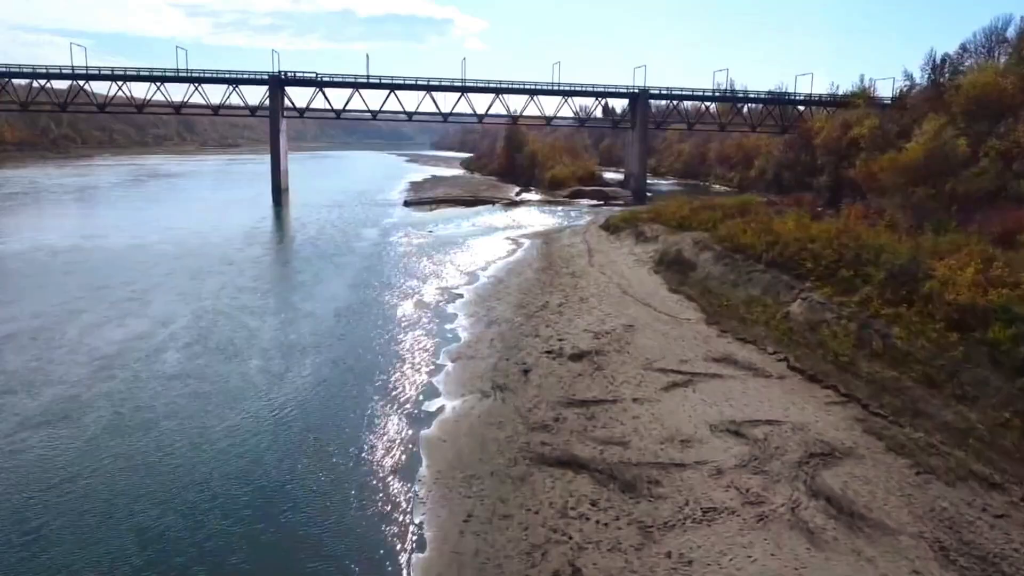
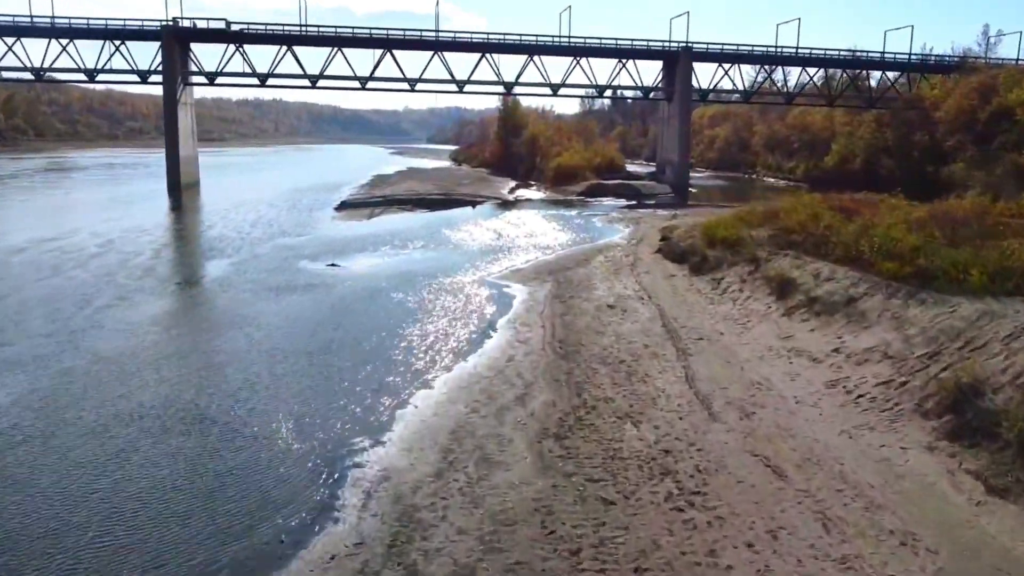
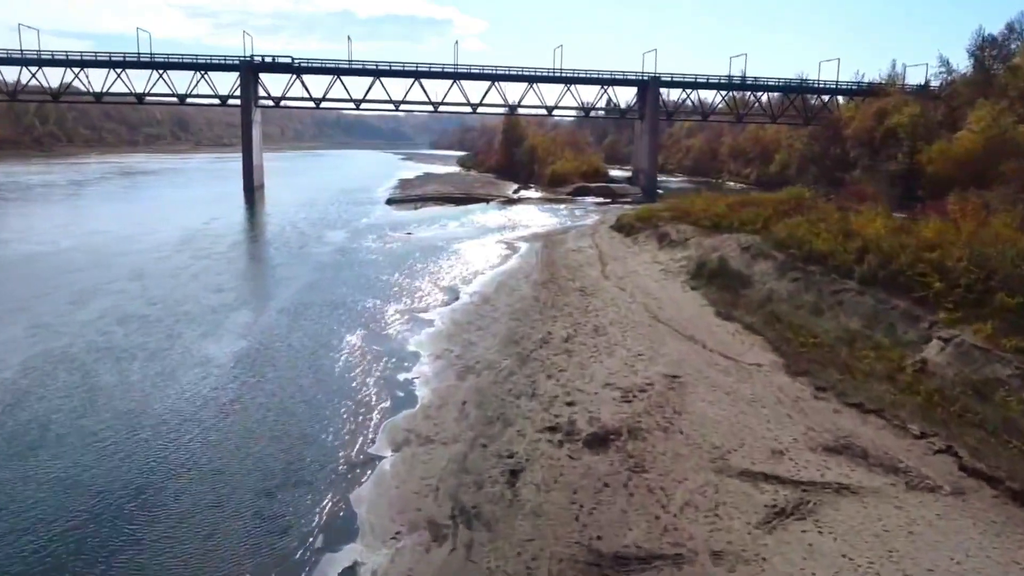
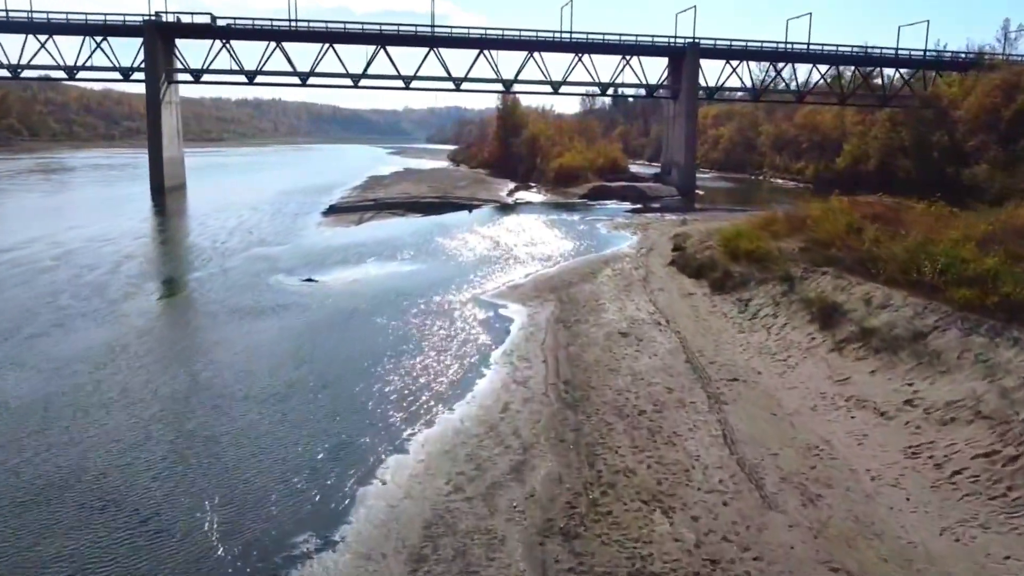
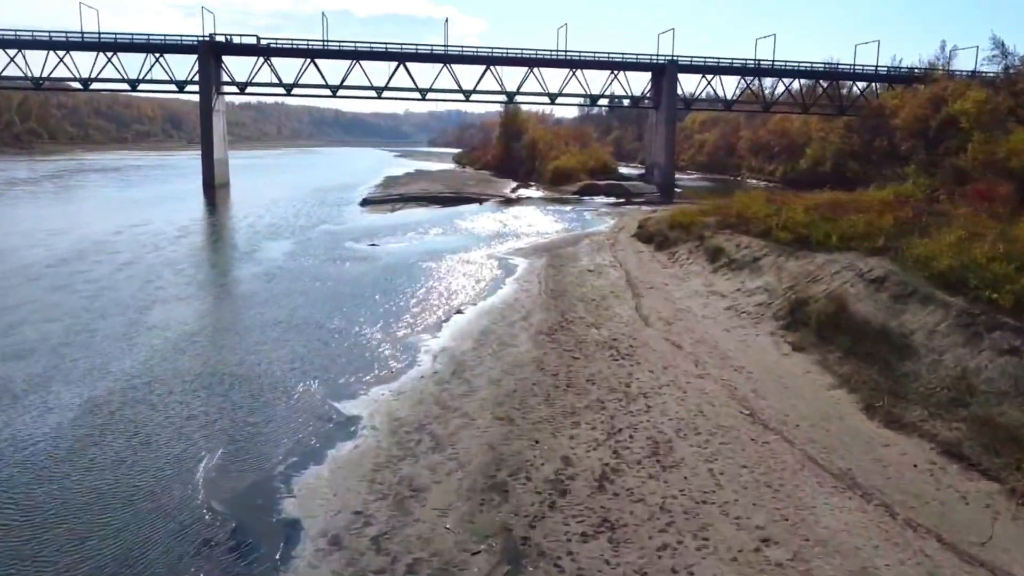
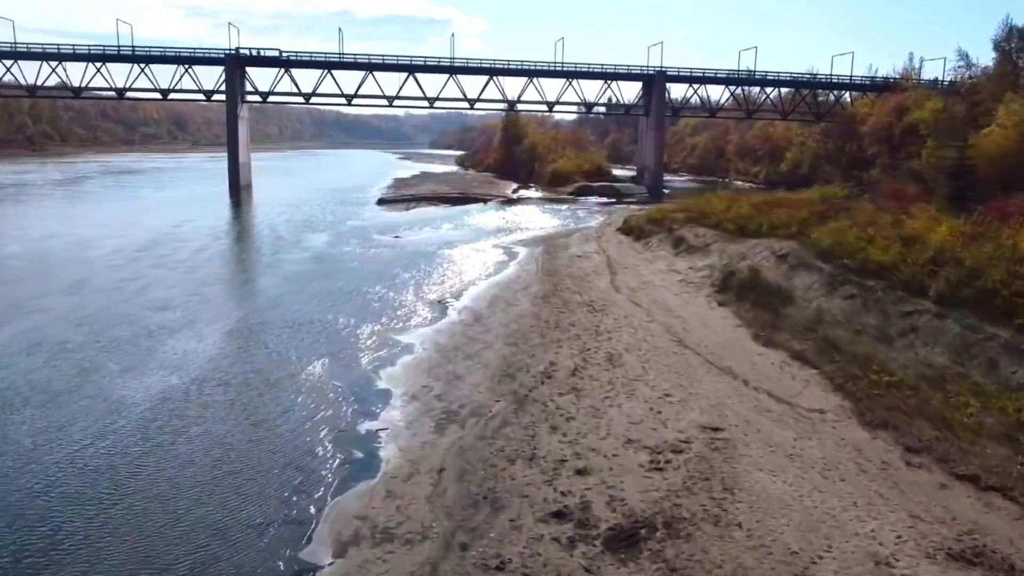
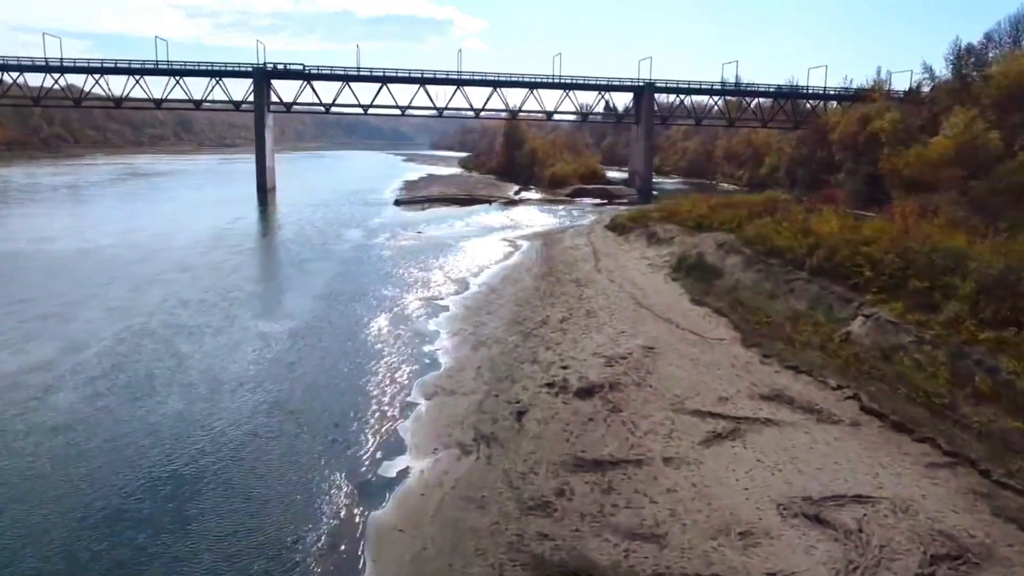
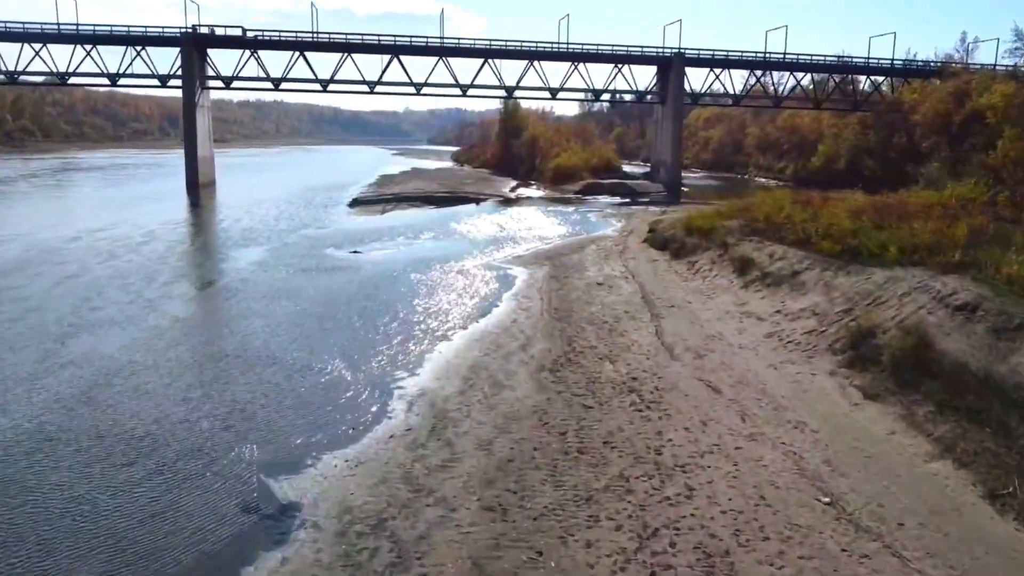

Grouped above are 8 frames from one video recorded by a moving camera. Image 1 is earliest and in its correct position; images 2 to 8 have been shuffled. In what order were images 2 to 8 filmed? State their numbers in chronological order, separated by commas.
7, 3, 6, 5, 8, 2, 4
